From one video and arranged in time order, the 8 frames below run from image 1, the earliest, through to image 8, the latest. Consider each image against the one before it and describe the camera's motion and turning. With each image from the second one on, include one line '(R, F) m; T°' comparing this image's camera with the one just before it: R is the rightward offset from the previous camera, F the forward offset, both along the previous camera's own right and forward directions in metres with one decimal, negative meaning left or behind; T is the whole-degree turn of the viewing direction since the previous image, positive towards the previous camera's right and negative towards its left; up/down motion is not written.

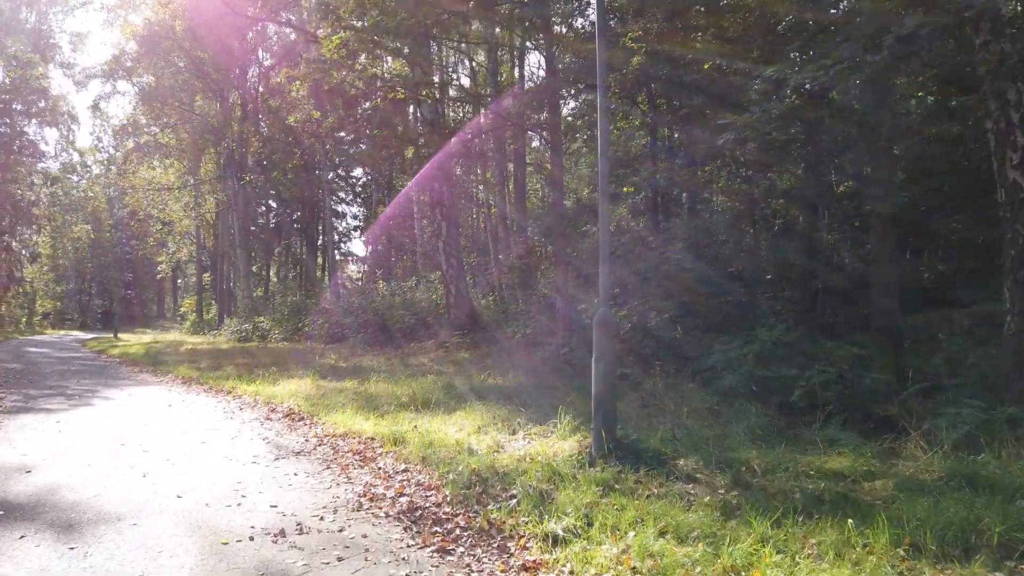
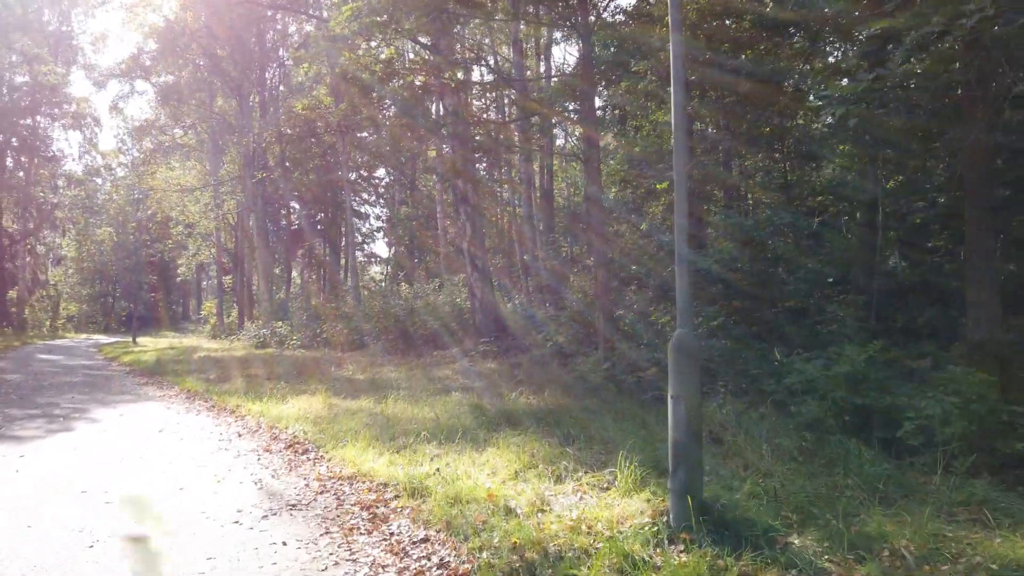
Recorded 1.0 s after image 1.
(-0.2, +1.3) m; -2°
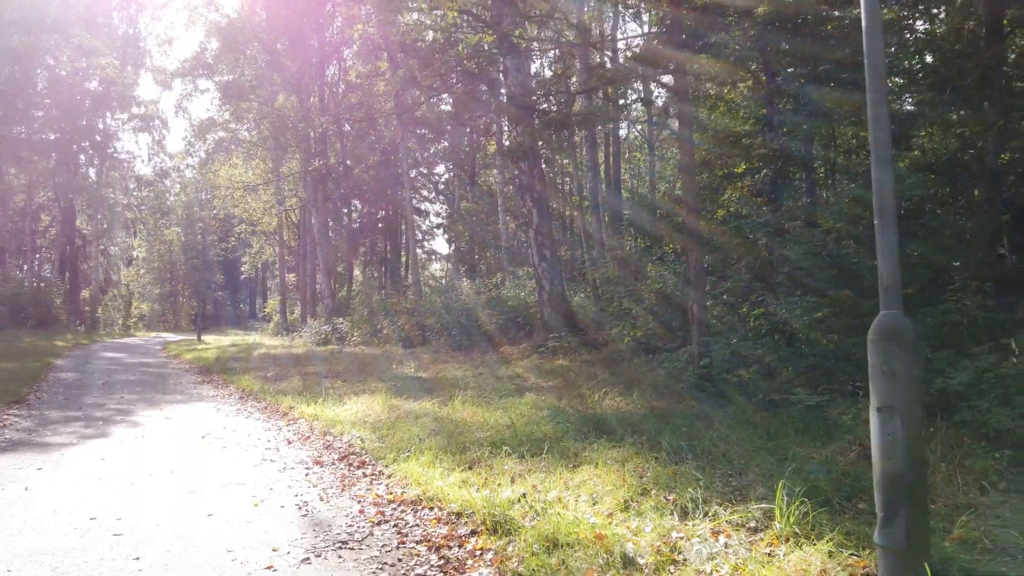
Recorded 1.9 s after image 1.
(-0.3, +1.2) m; -5°
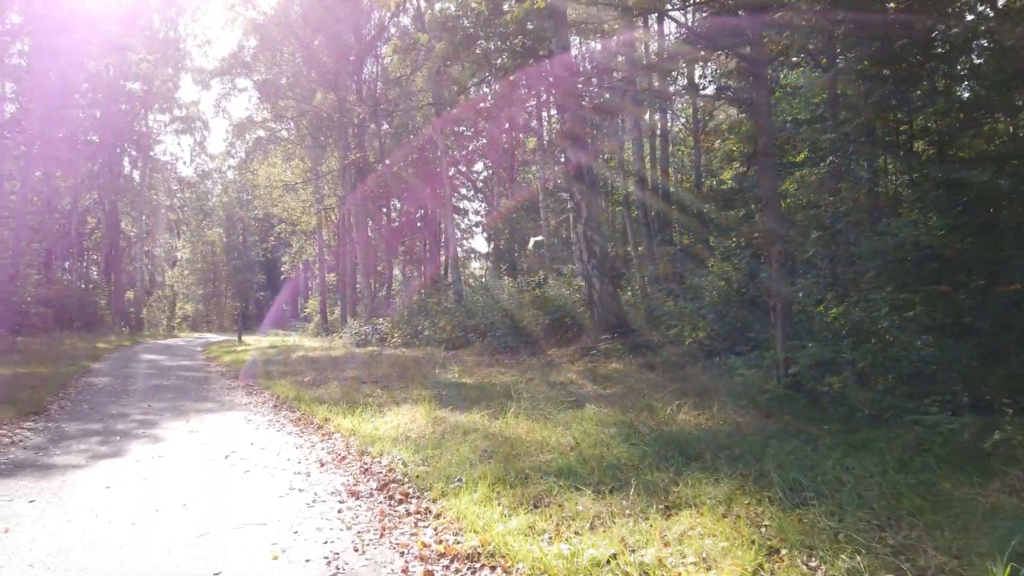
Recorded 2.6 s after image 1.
(-0.2, +1.0) m; -3°
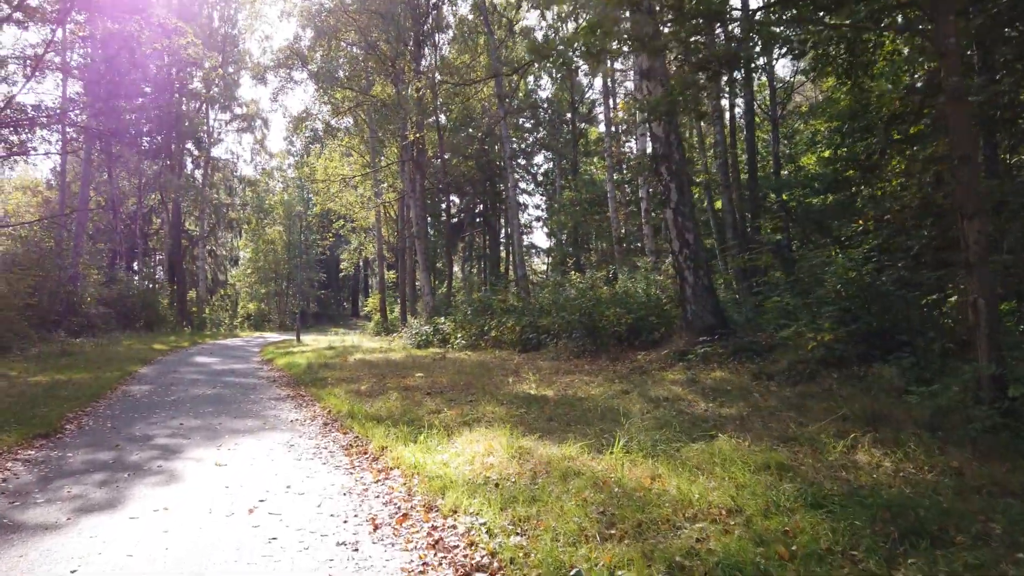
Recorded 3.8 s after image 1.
(-0.4, +1.8) m; -4°
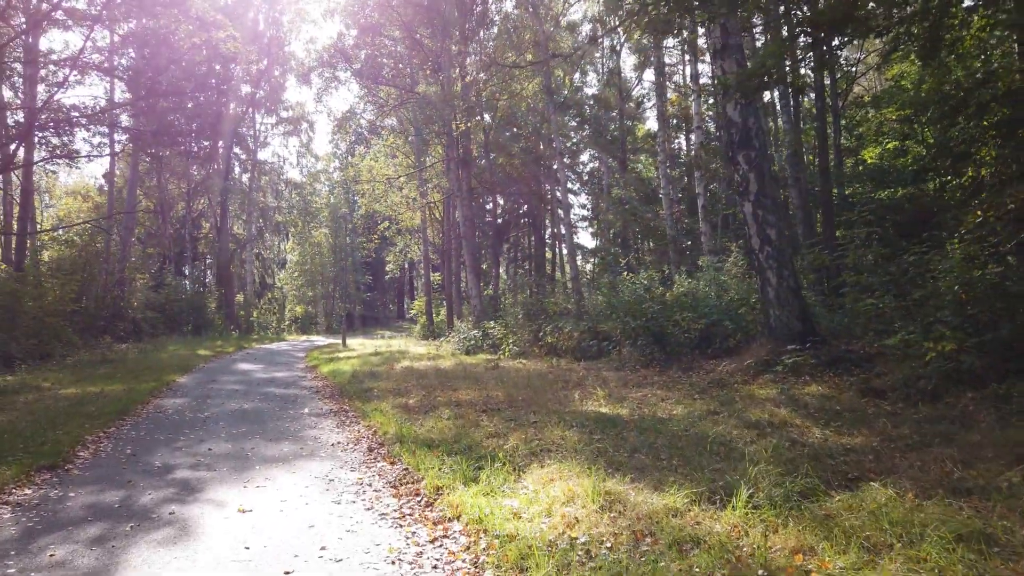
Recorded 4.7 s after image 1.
(-0.3, +1.3) m; -3°
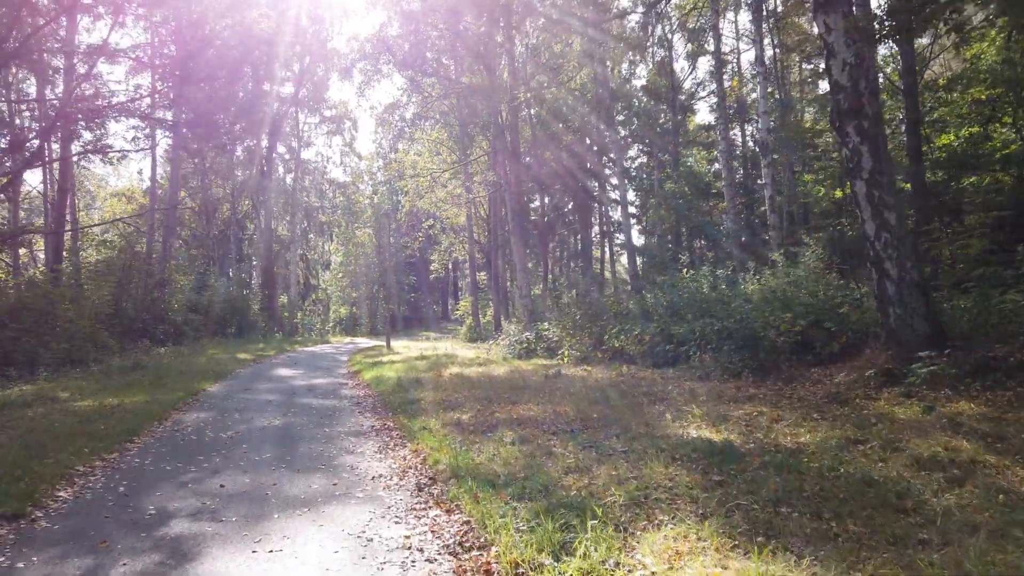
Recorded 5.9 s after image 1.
(-0.4, +1.7) m; -3°
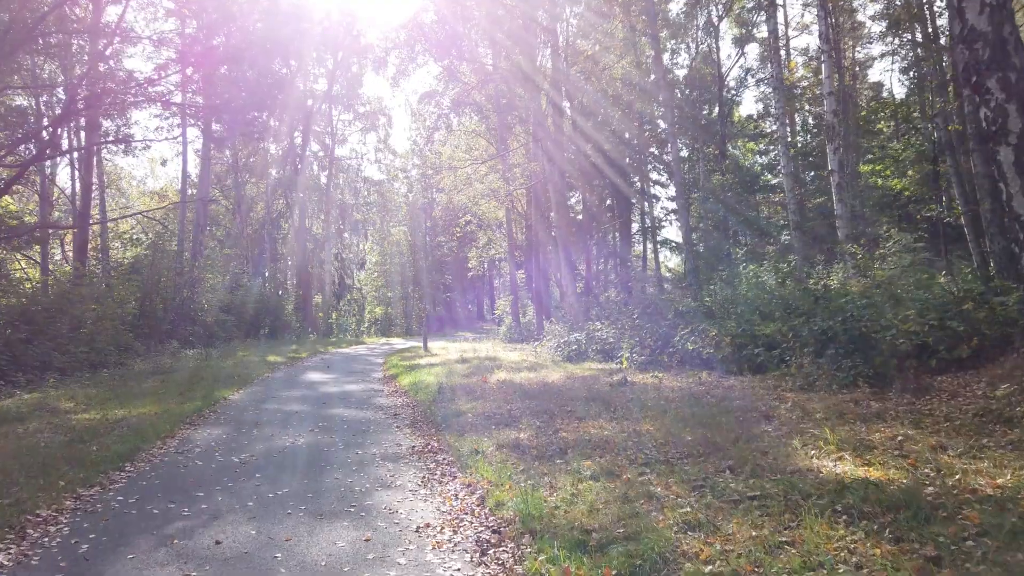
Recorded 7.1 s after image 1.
(-0.4, +1.7) m; -3°
